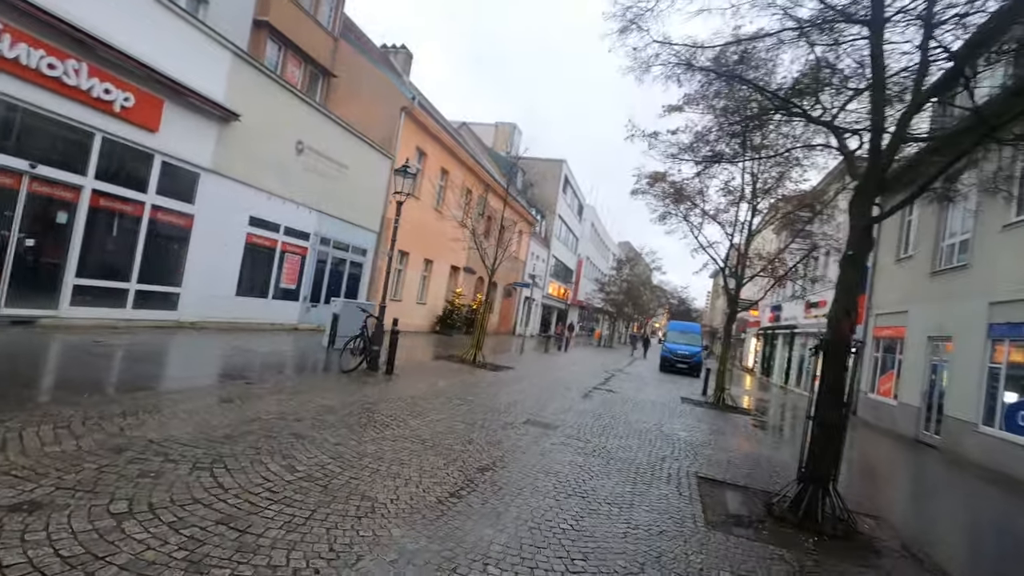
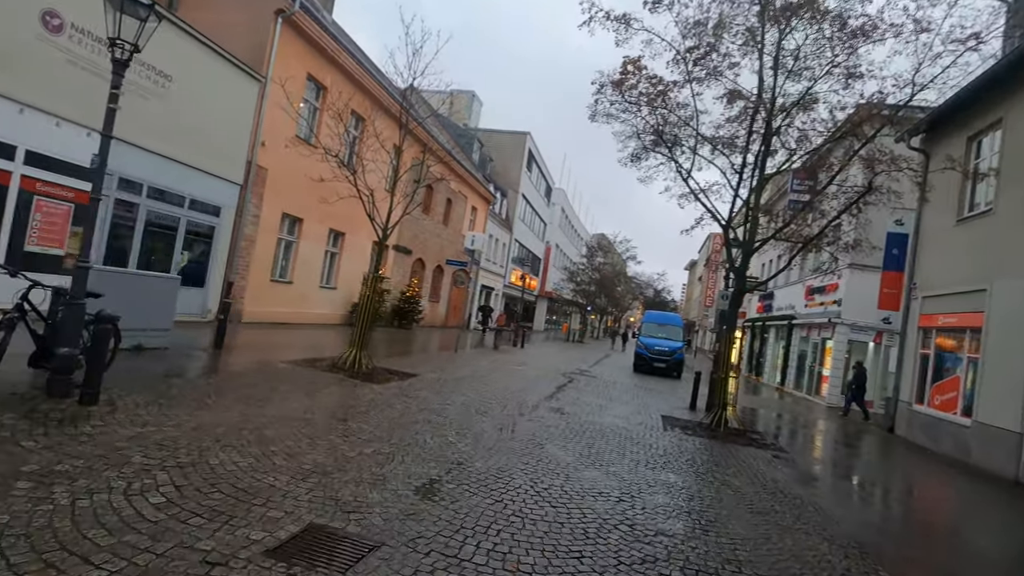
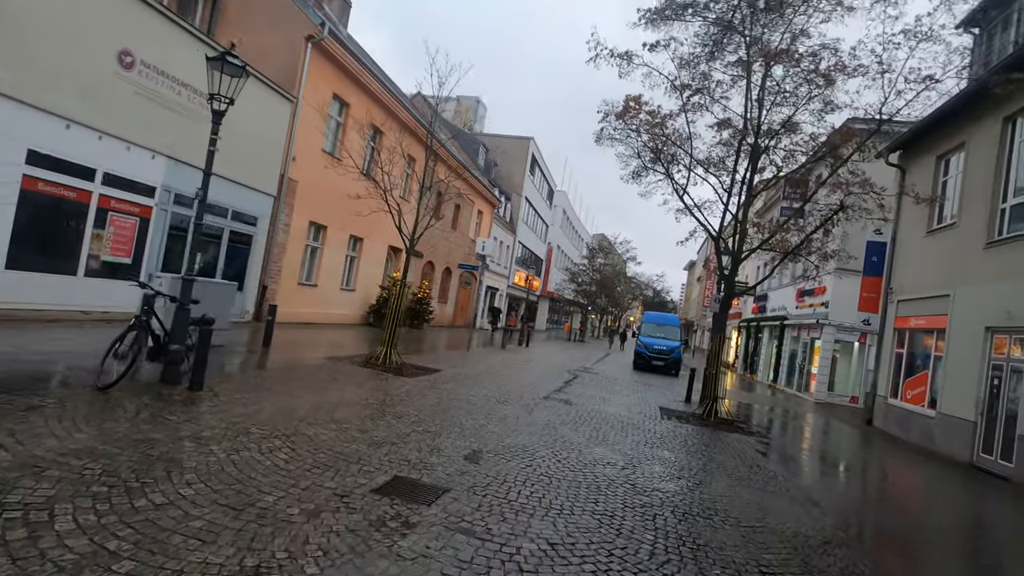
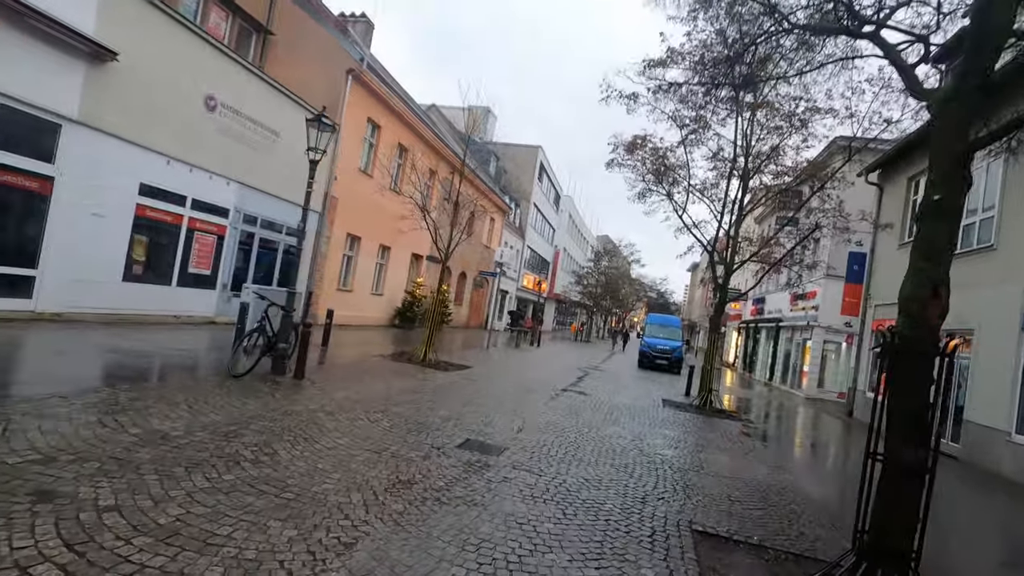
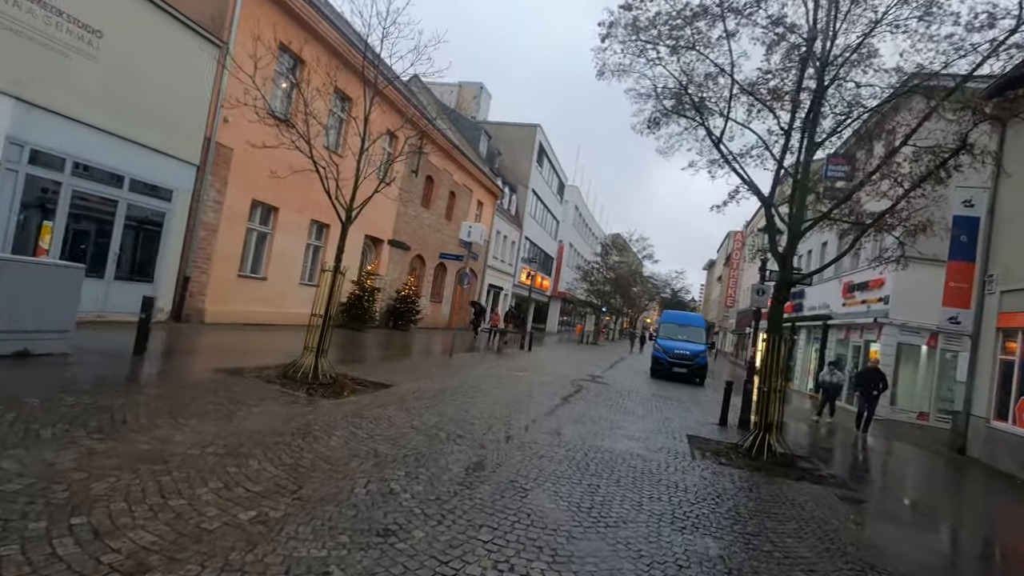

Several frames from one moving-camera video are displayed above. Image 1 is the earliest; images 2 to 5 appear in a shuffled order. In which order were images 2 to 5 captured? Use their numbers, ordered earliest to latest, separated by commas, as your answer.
4, 3, 2, 5
